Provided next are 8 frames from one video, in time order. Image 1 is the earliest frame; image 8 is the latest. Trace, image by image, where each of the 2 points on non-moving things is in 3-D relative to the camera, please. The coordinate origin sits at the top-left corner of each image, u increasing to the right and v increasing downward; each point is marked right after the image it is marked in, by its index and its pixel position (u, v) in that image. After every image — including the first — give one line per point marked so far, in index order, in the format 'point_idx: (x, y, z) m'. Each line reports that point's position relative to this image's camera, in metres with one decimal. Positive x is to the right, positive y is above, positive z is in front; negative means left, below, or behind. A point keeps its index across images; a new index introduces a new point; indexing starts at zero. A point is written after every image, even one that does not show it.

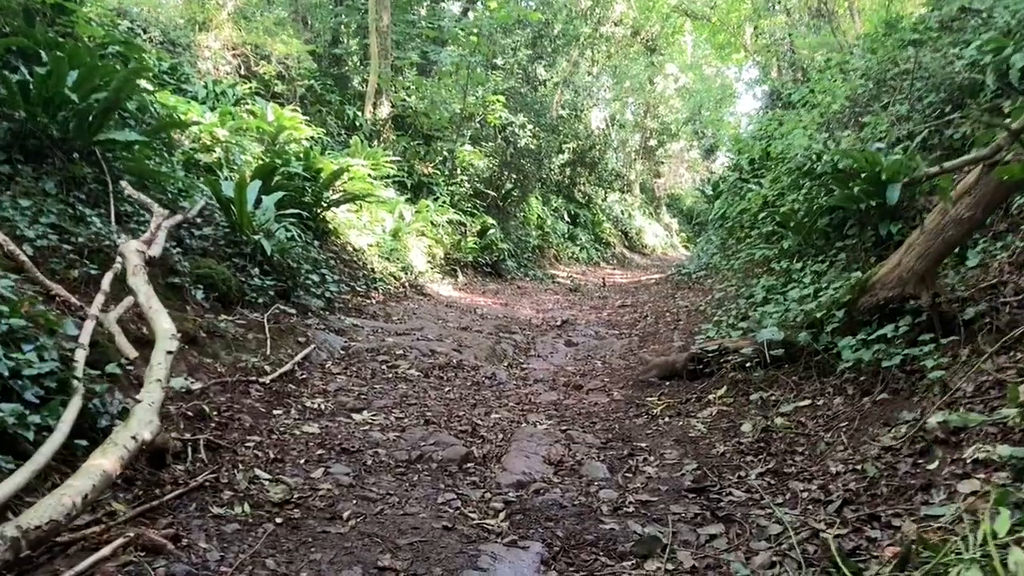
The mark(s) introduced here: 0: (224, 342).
0: (-2.1, -0.4, +5.2) m
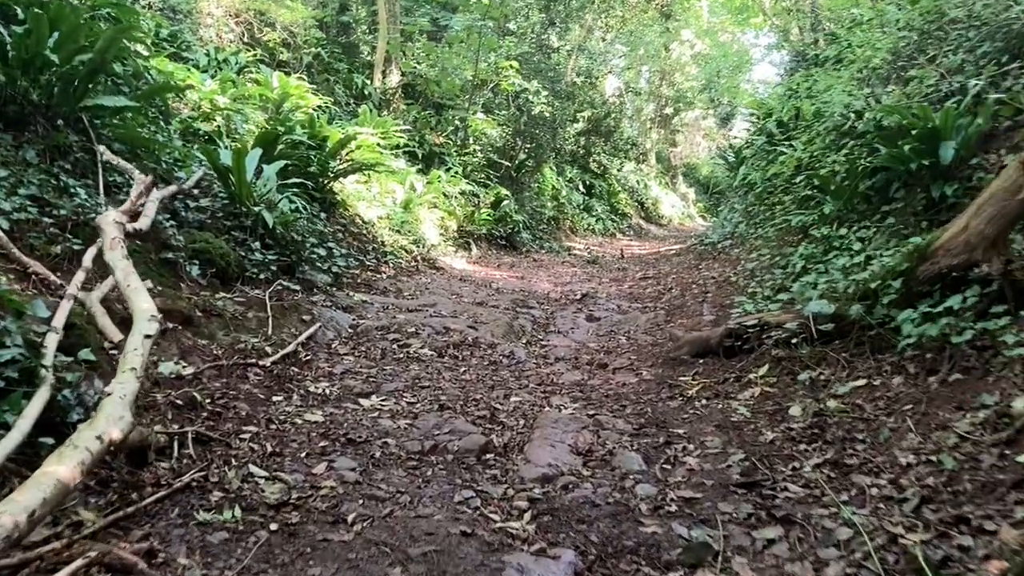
0: (-2.0, -0.2, +4.8) m
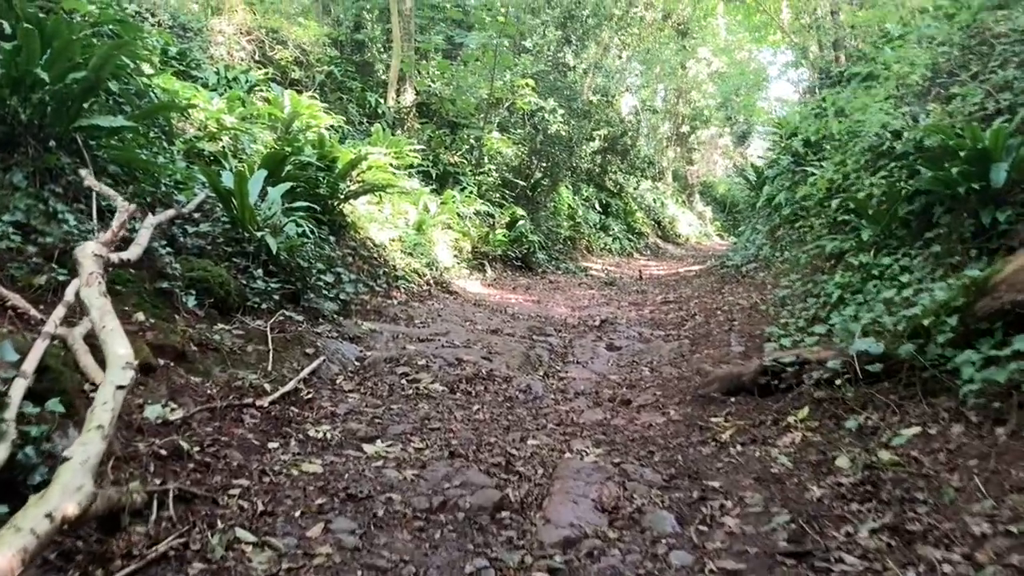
0: (-1.8, -0.4, +4.5) m
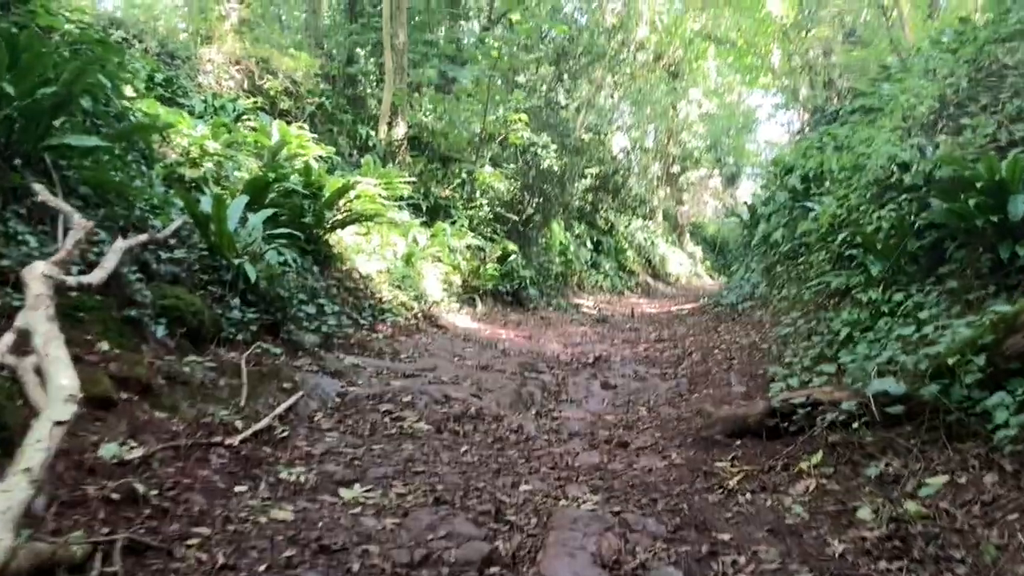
0: (-1.9, -0.6, +4.1) m
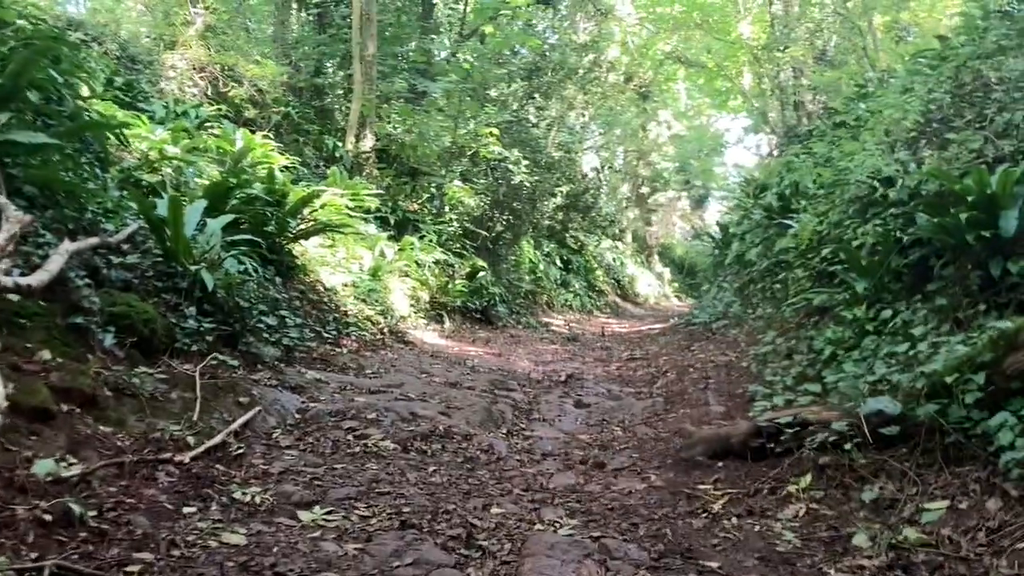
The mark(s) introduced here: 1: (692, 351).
0: (-2.0, -0.6, +3.8) m
1: (+2.2, -0.8, +8.6) m
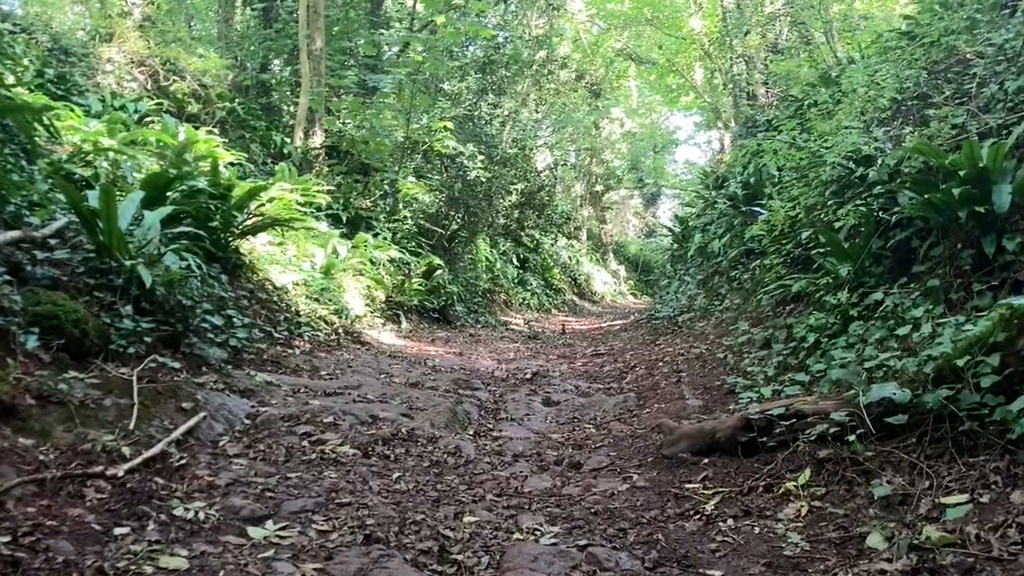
0: (-2.2, -0.6, +3.3) m
1: (+1.7, -0.7, +8.4) m
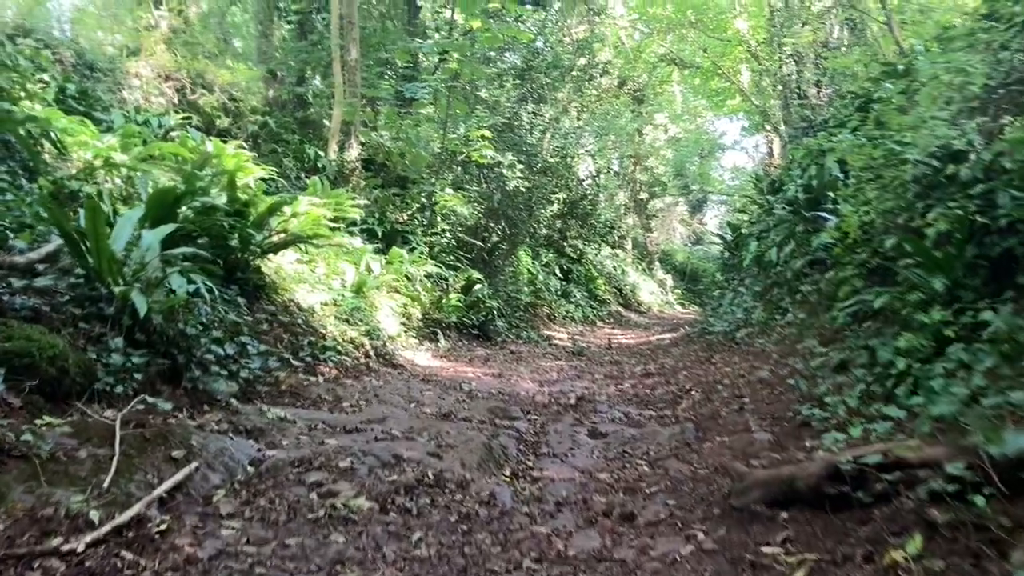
0: (-2.0, -0.8, +2.9) m
1: (+2.2, -0.8, +7.7) m
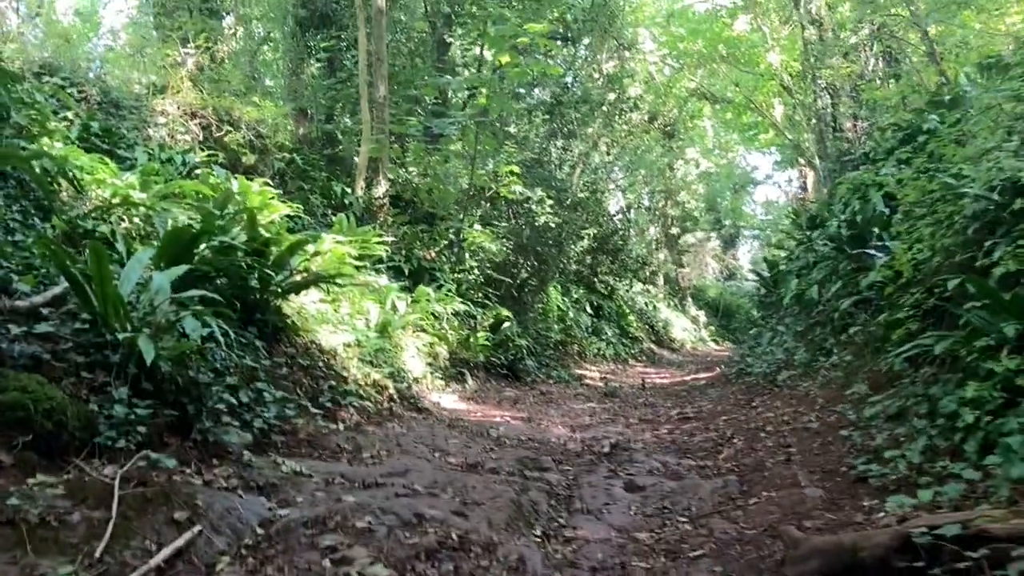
0: (-1.9, -0.9, +2.6) m
1: (+2.5, -1.3, +7.2) m
